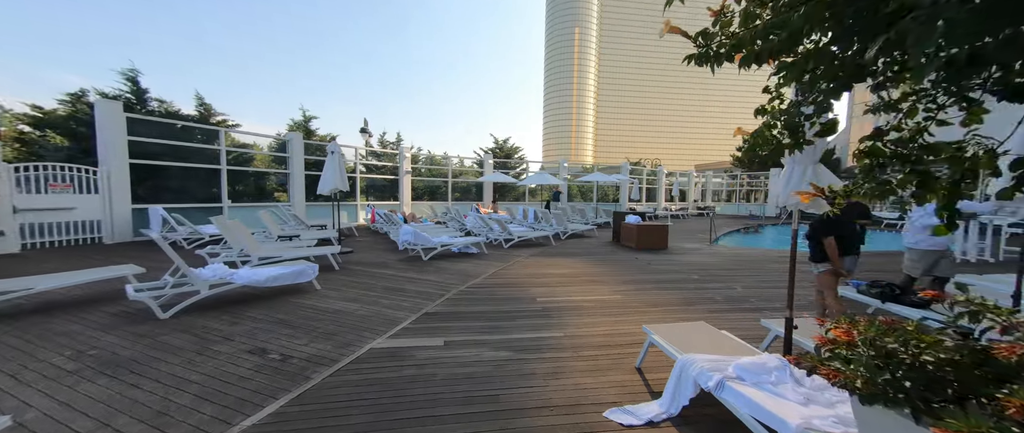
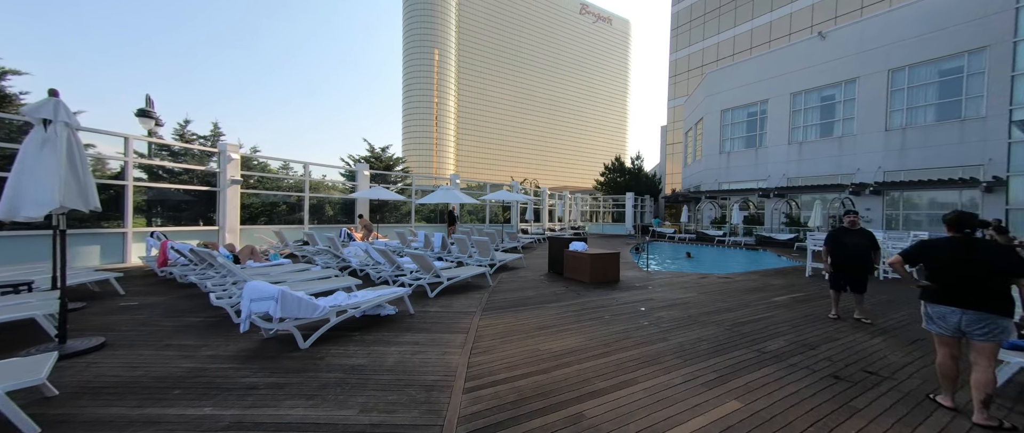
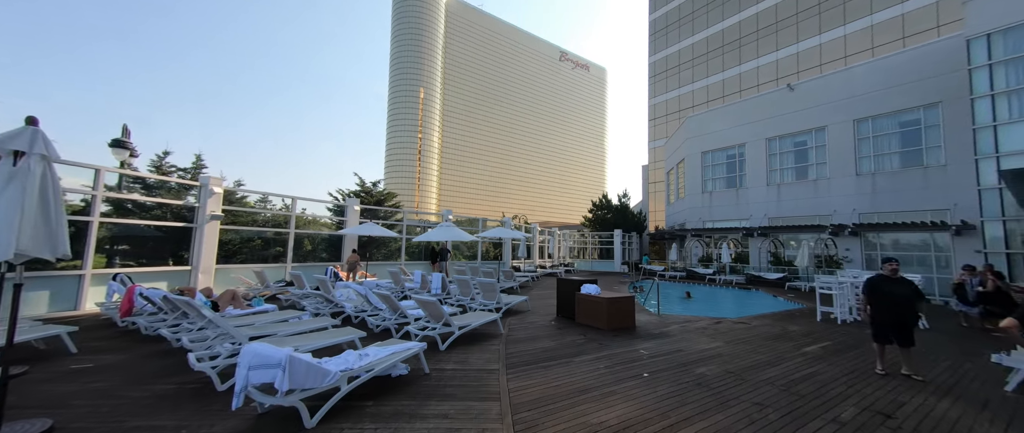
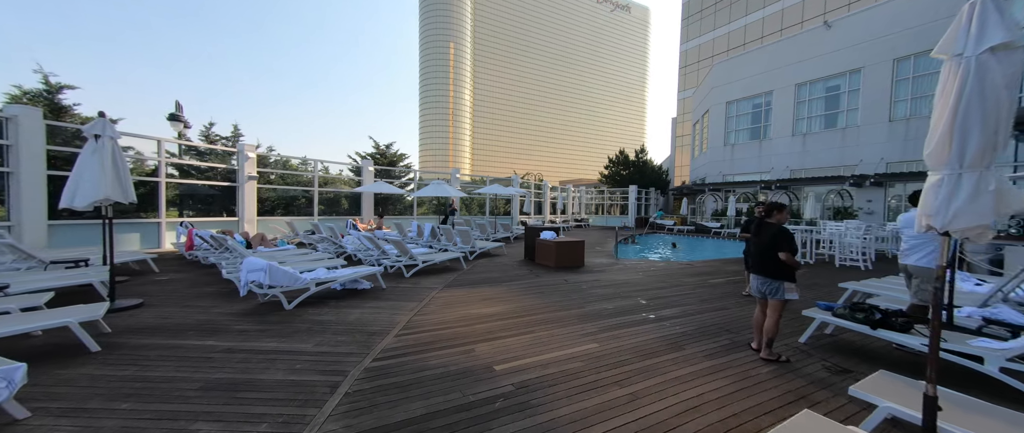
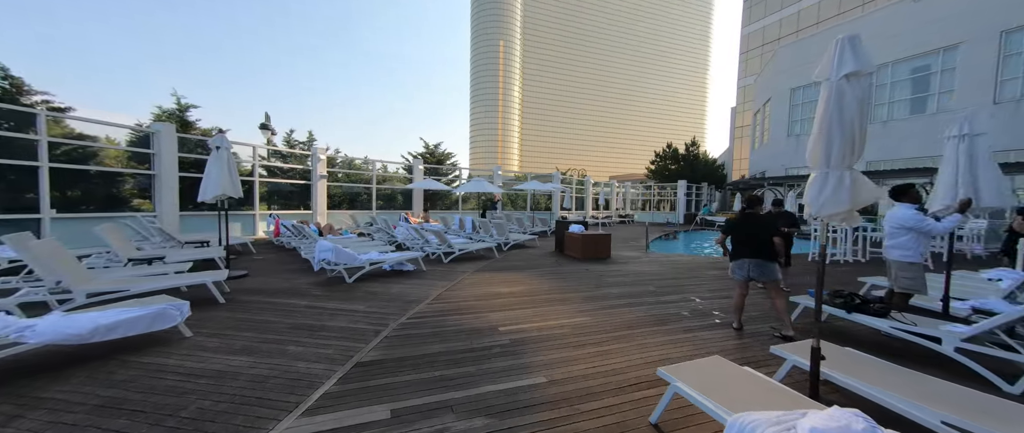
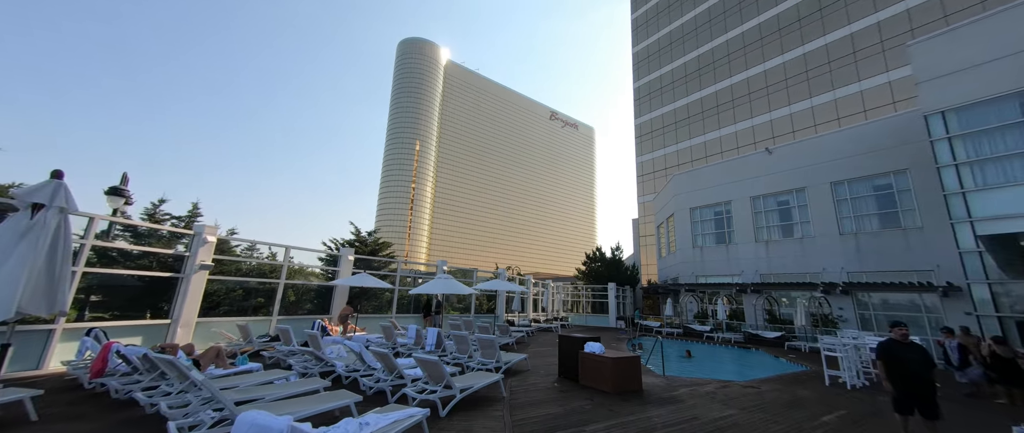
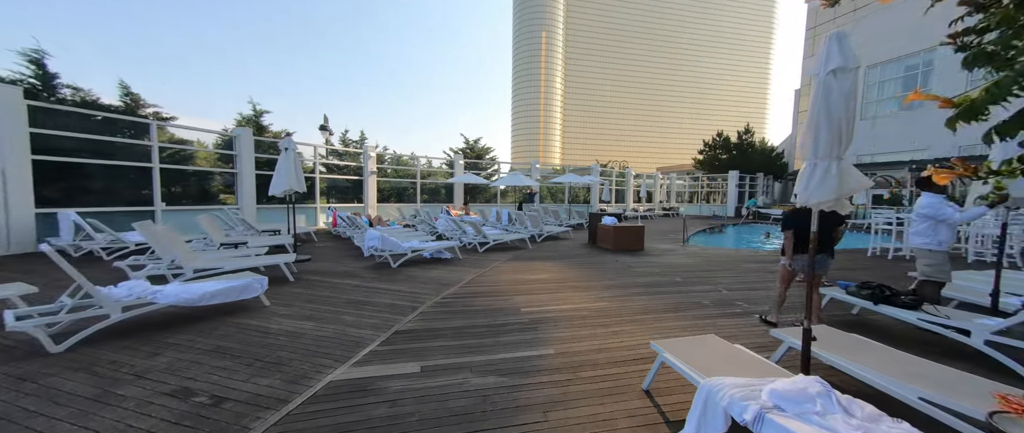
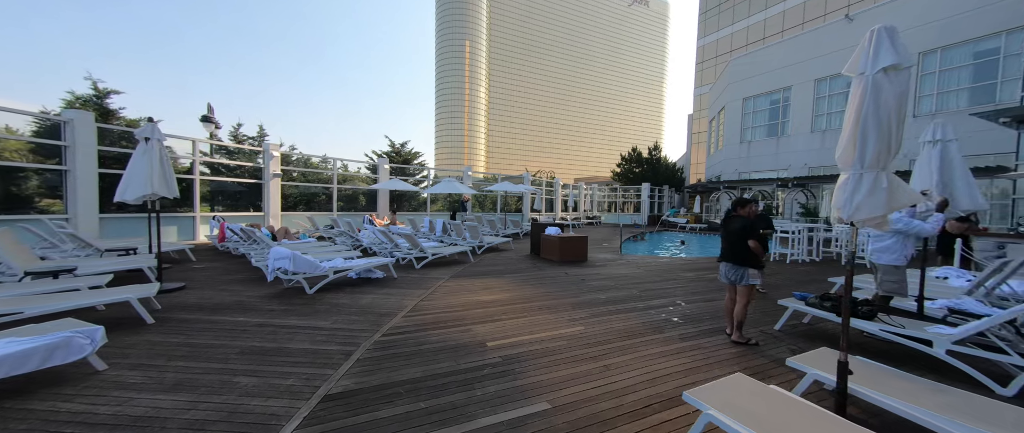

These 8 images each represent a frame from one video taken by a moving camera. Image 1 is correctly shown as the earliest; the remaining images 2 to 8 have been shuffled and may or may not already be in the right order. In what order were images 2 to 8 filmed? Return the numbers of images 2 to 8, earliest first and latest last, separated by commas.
7, 5, 8, 4, 2, 3, 6
